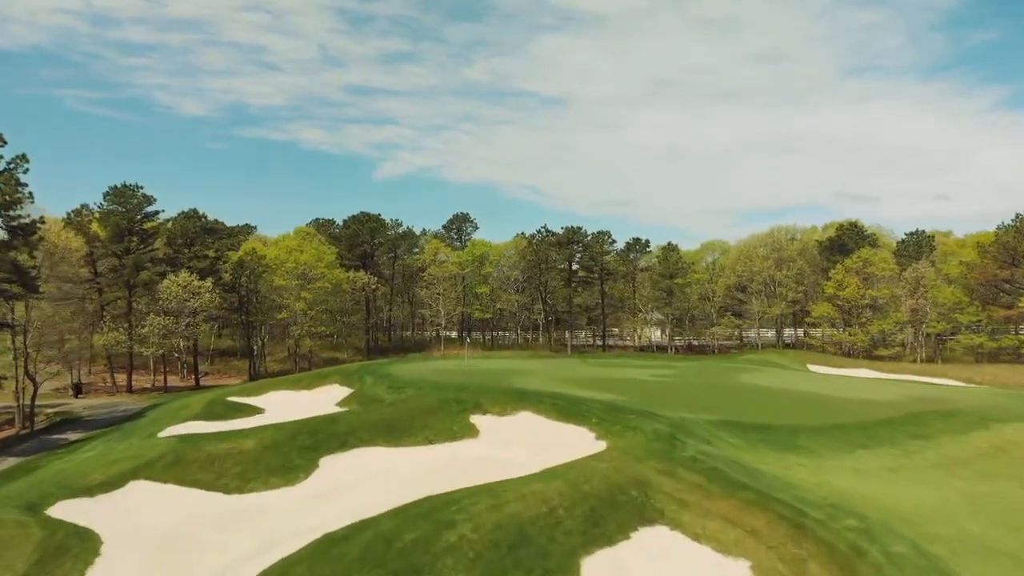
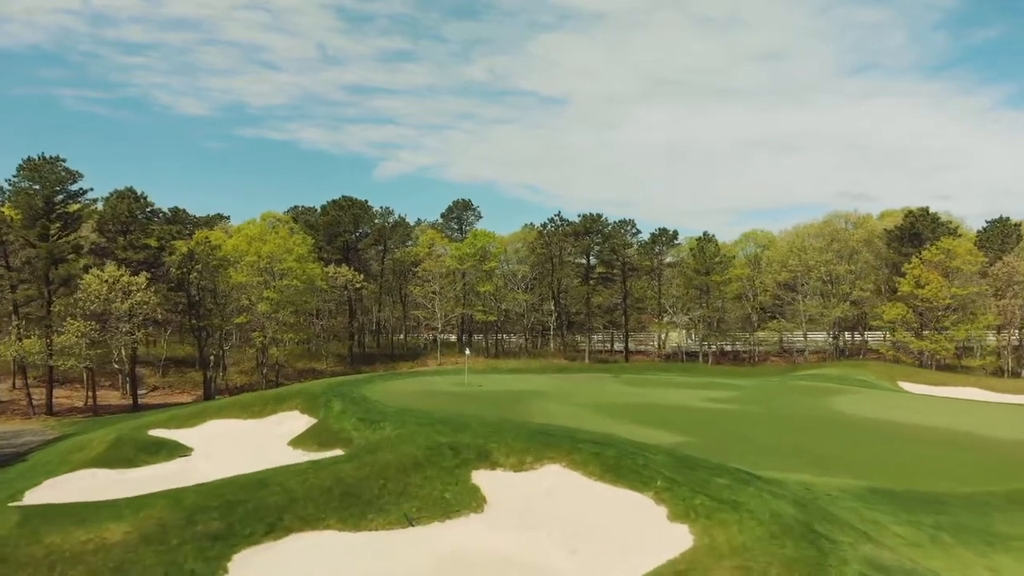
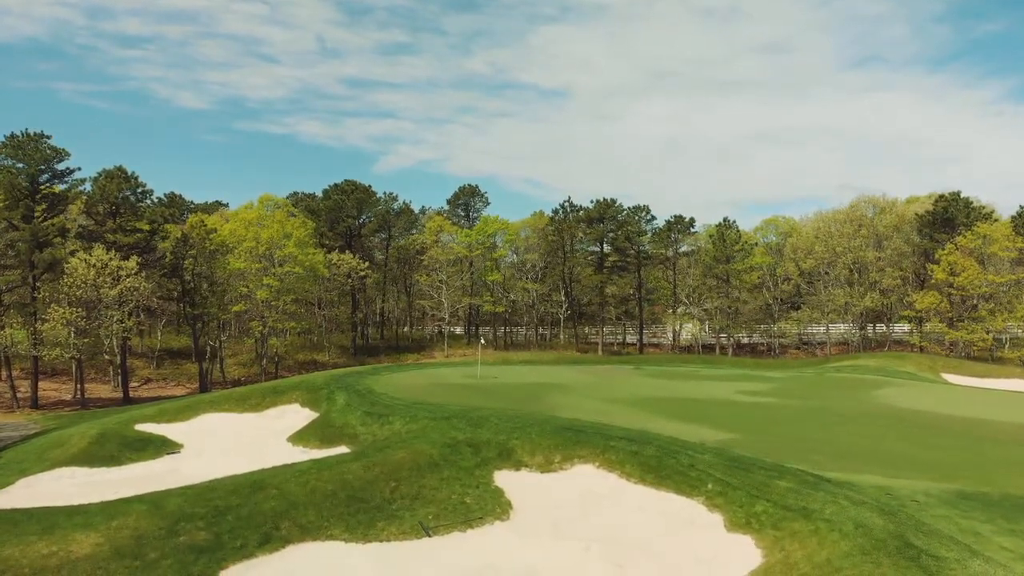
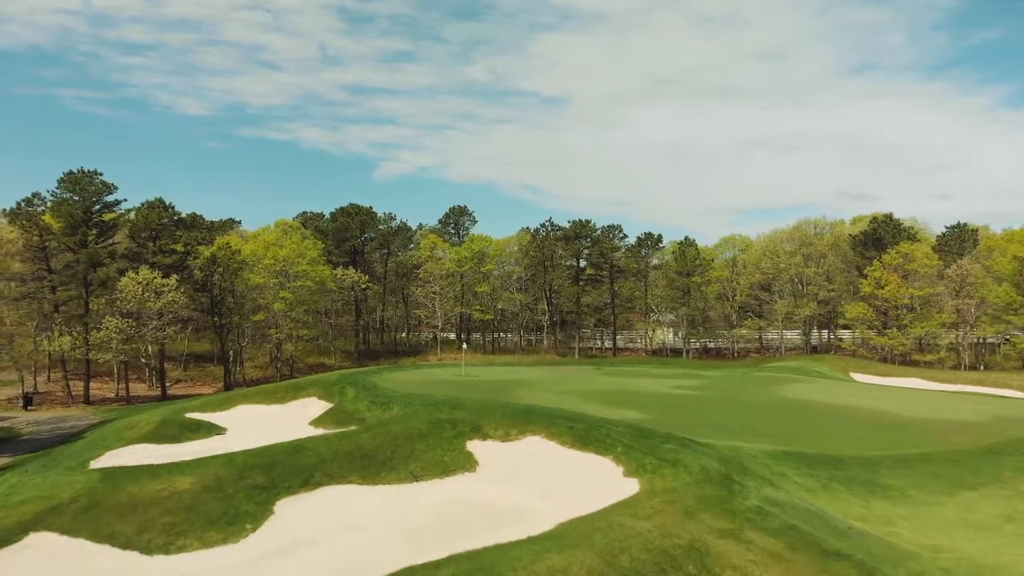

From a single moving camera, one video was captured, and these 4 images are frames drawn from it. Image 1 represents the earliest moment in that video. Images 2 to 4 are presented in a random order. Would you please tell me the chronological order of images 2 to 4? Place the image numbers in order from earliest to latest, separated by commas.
4, 2, 3
